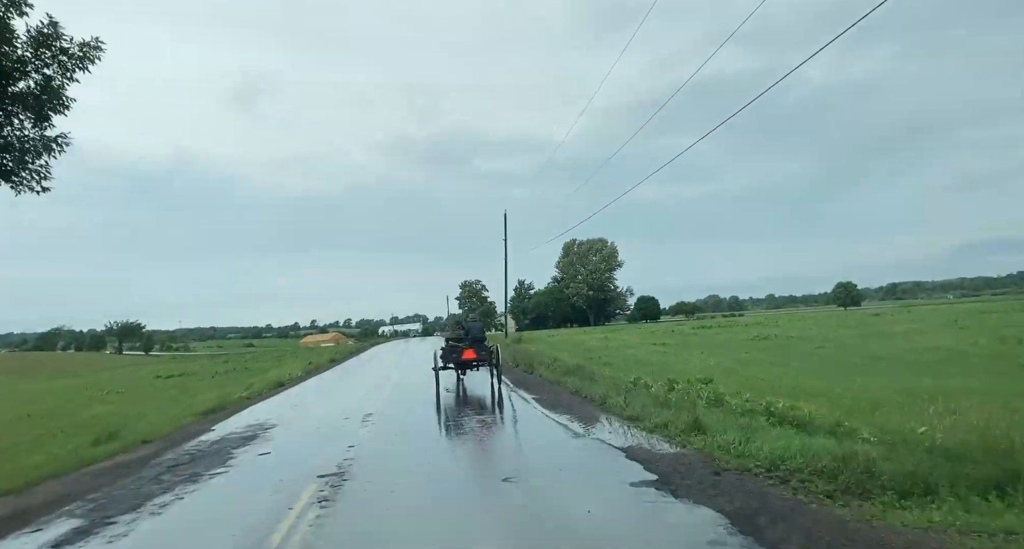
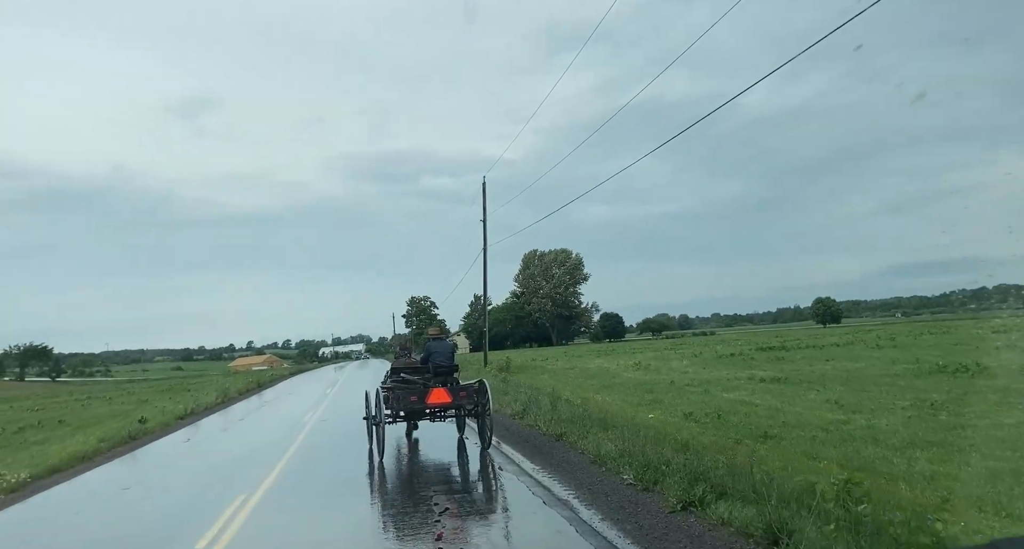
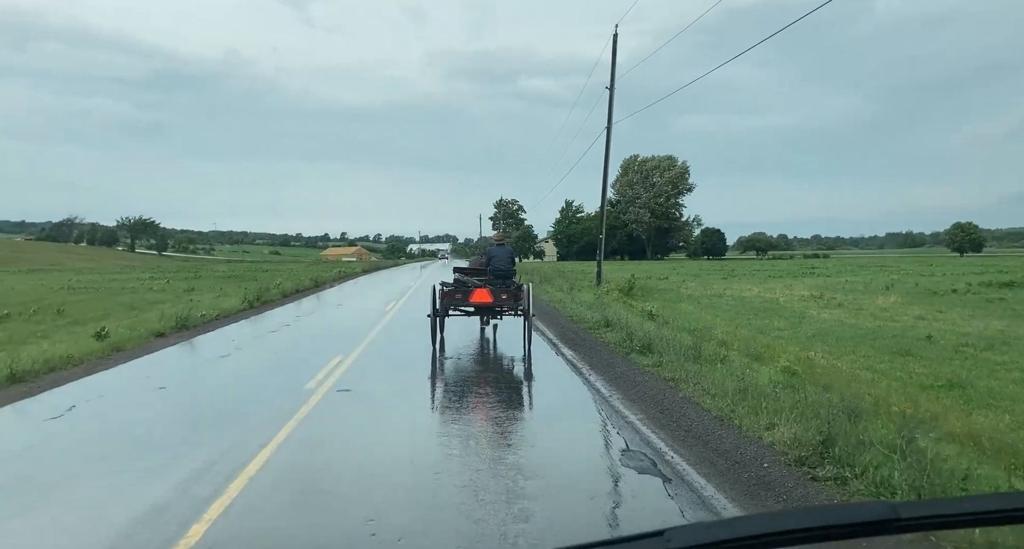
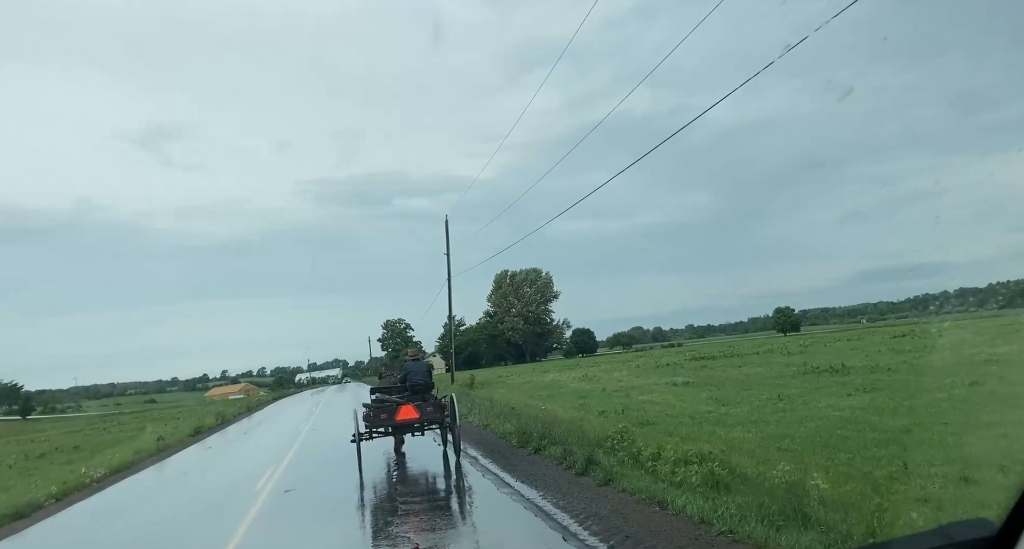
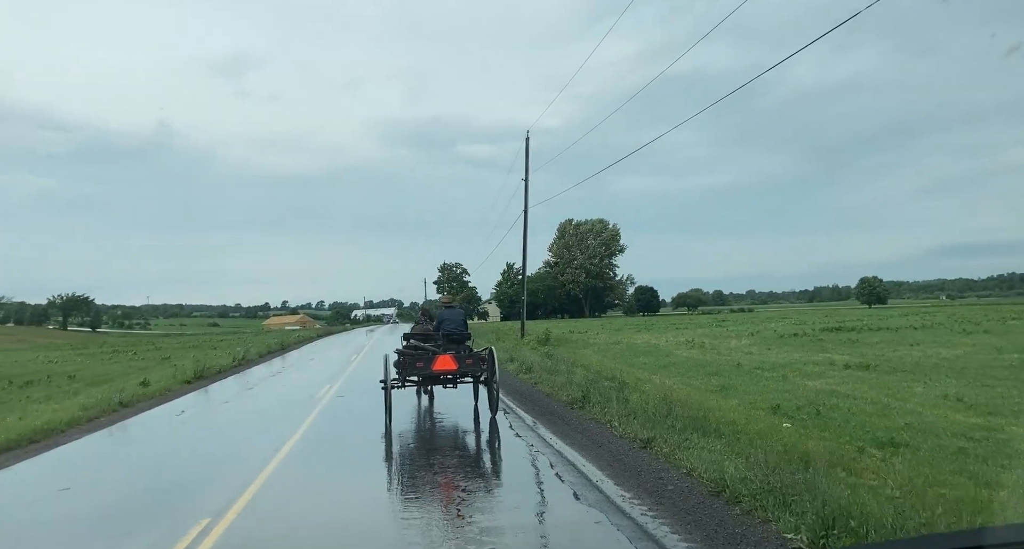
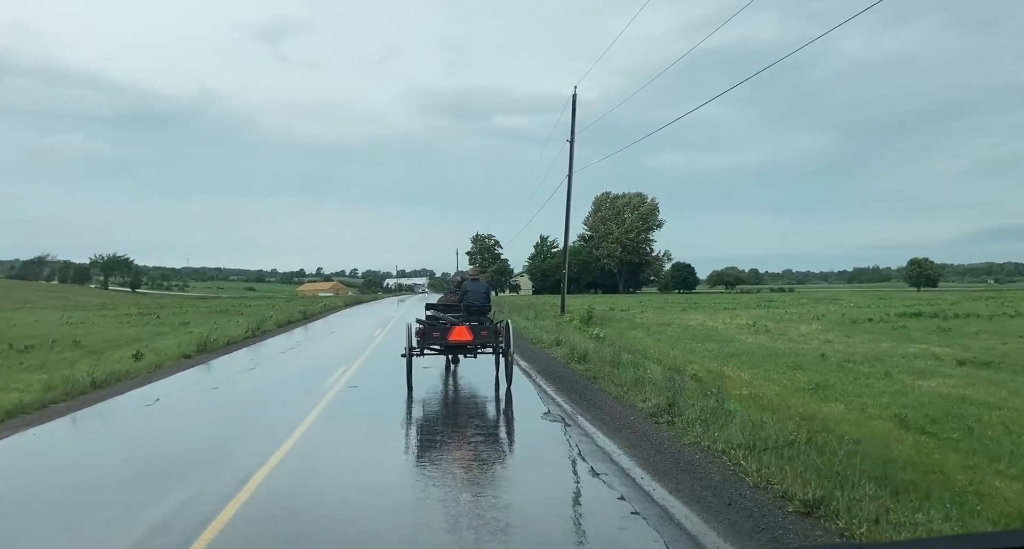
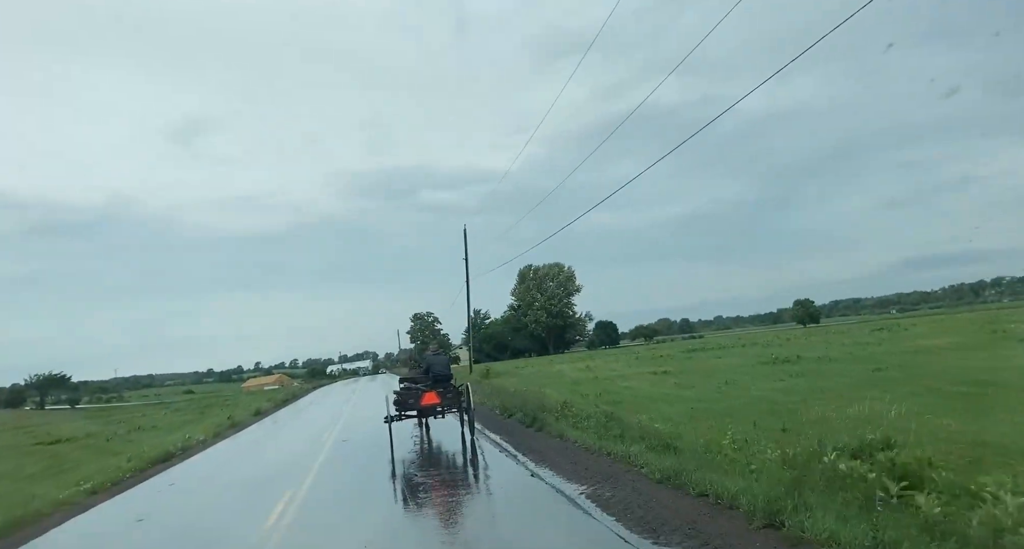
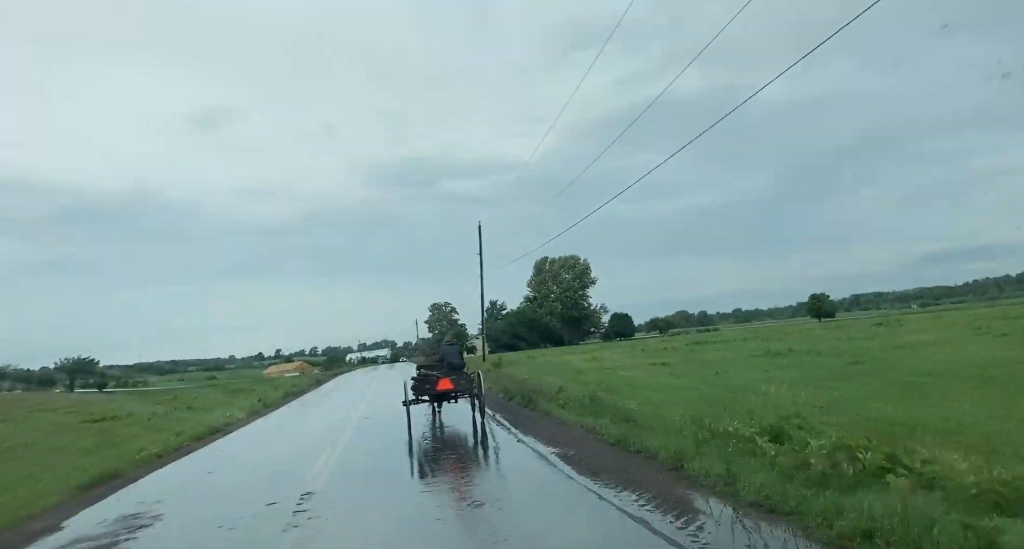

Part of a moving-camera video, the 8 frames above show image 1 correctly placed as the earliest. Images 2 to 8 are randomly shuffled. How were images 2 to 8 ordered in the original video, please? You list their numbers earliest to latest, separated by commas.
8, 7, 4, 2, 5, 6, 3
